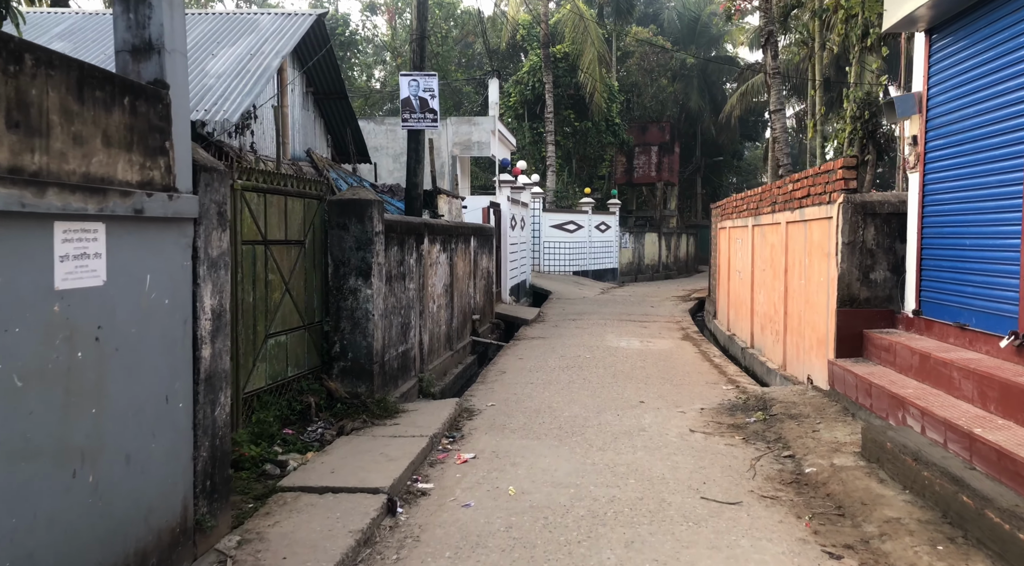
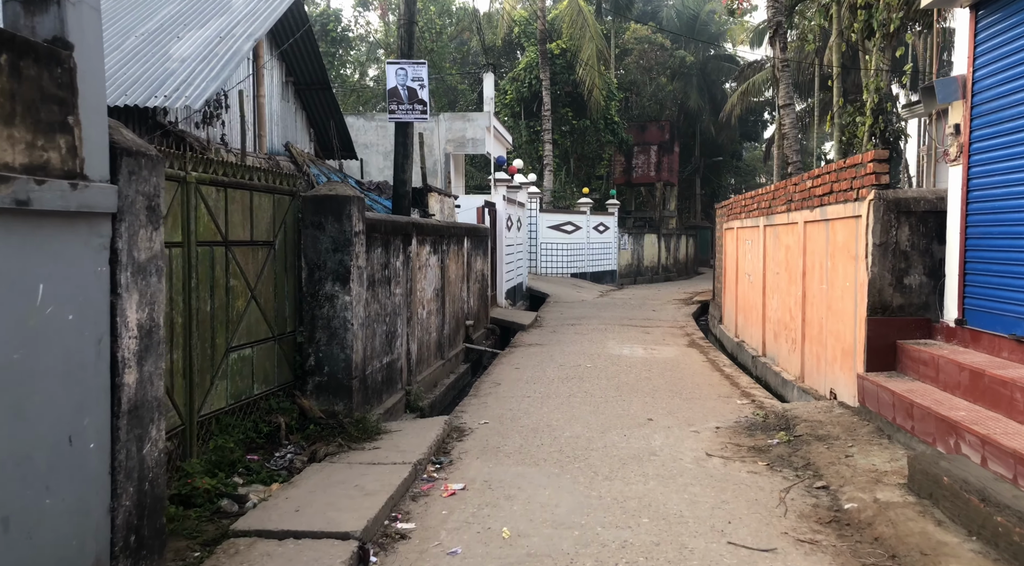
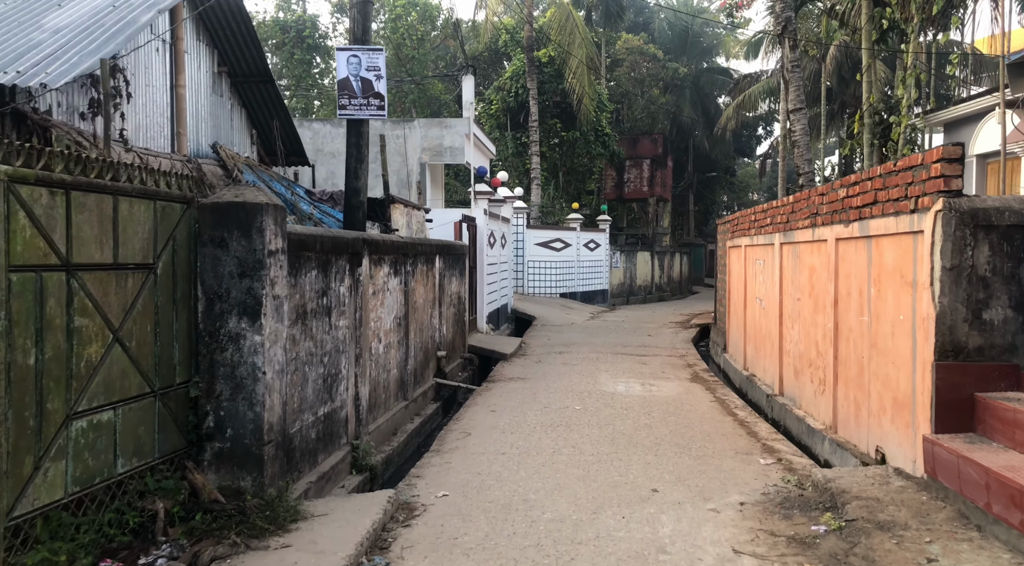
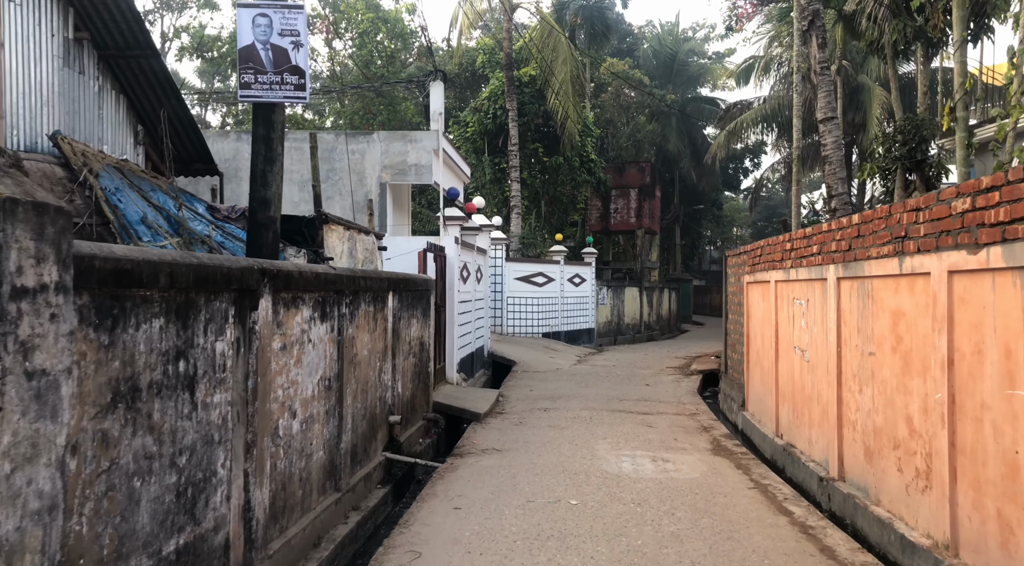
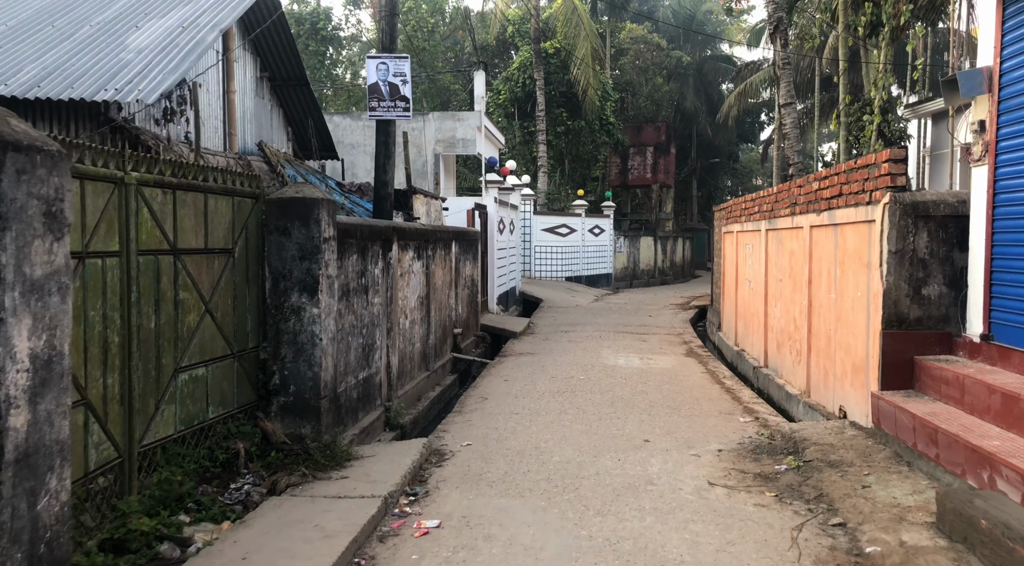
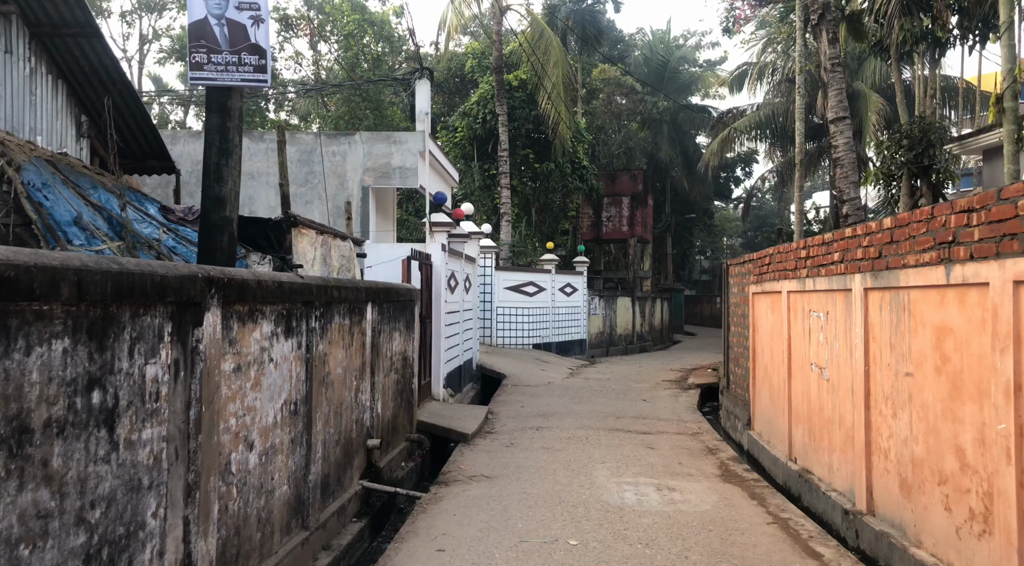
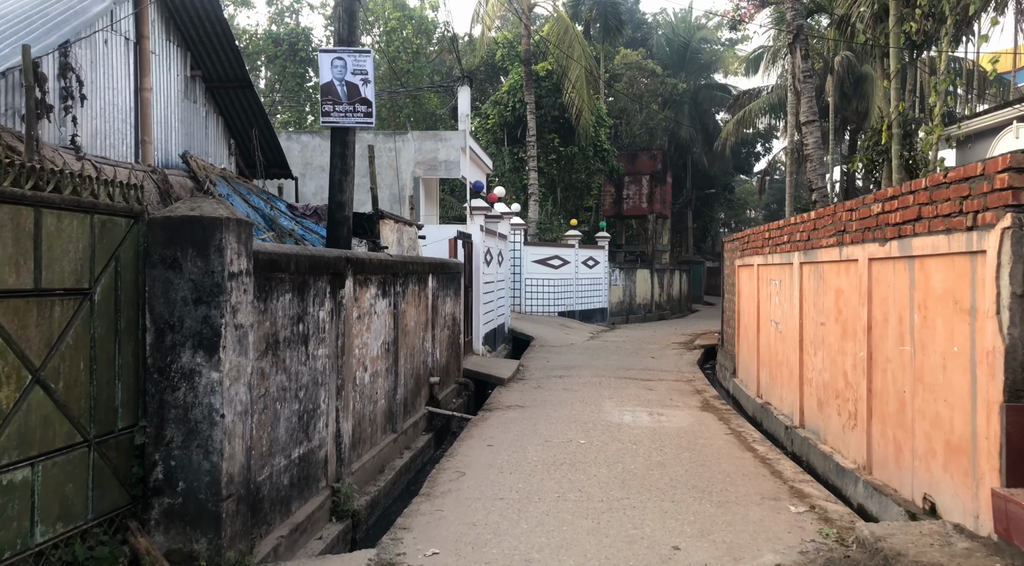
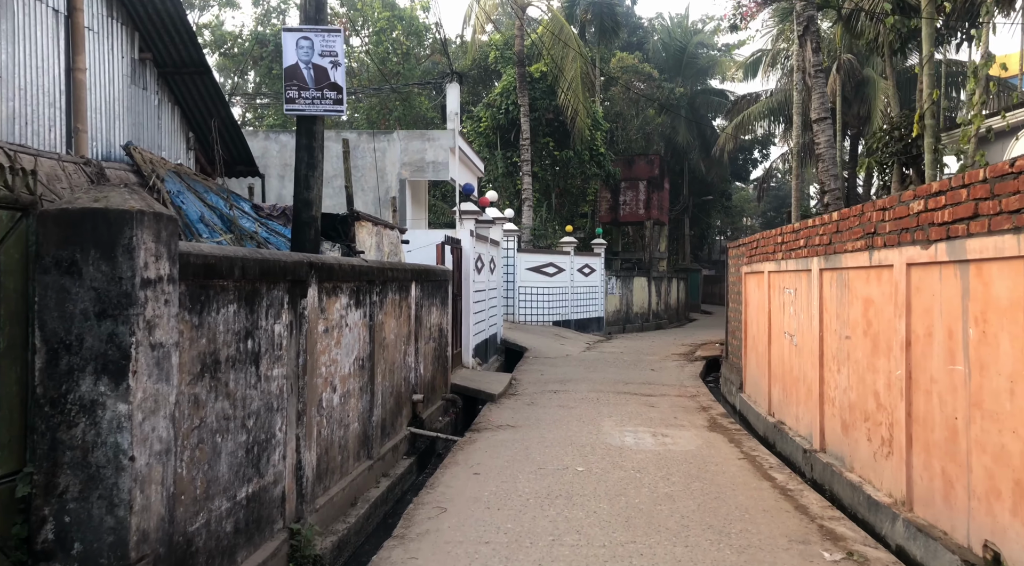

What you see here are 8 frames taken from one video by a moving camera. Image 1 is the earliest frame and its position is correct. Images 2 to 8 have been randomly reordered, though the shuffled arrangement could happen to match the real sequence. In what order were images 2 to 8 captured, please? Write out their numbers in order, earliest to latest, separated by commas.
2, 5, 3, 7, 8, 4, 6
